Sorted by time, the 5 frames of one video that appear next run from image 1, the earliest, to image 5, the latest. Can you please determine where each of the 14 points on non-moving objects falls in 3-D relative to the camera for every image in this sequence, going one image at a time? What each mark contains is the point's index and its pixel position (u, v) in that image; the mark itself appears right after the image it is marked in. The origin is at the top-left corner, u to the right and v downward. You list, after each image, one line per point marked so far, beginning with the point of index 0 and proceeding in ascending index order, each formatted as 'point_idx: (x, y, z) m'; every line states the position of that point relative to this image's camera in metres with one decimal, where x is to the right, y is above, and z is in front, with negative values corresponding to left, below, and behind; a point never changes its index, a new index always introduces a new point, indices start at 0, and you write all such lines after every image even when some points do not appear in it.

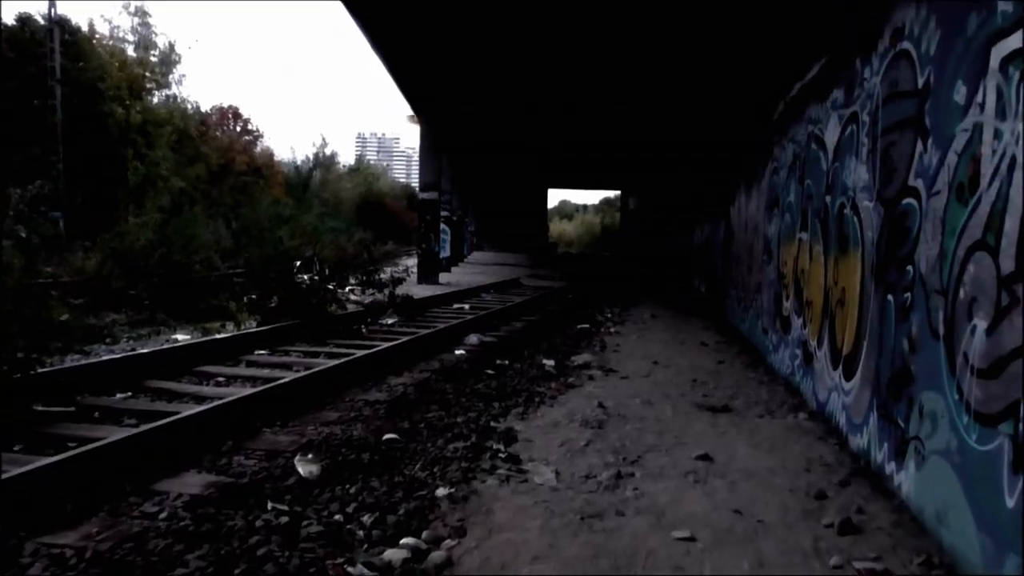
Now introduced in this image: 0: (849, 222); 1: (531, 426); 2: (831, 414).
0: (+2.3, +0.5, +7.2) m
1: (+0.1, -1.0, +7.3) m
2: (+2.3, -0.9, +7.5) m
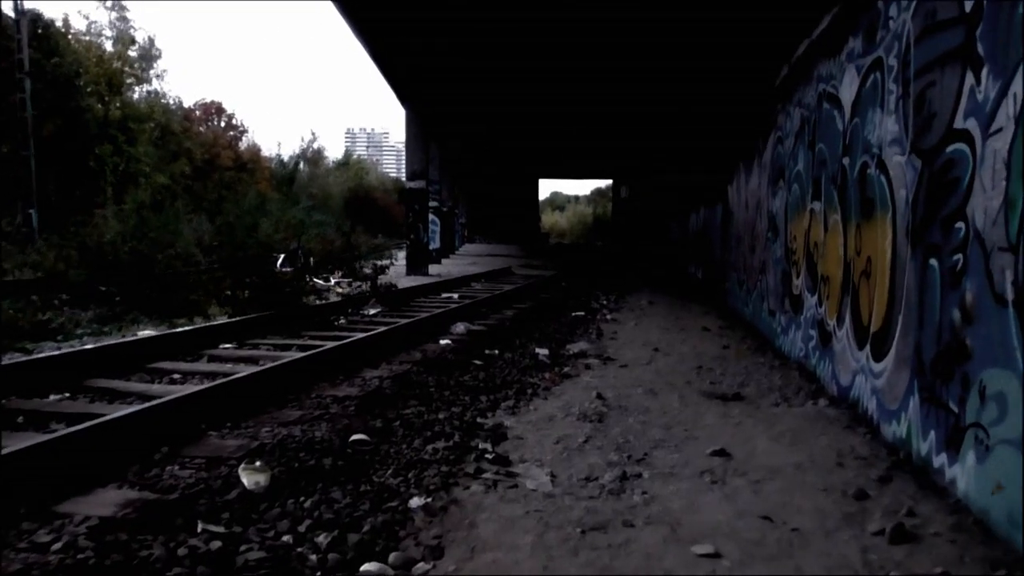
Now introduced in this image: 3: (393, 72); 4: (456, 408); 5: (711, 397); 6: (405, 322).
0: (+2.2, +0.6, +6.4) m
1: (+0.1, -0.8, +6.5) m
2: (+2.2, -0.7, +6.7) m
3: (-2.1, +3.8, +19.0) m
4: (-0.4, -0.8, +6.5) m
5: (+1.5, -0.8, +7.8) m
6: (-1.1, -0.3, +10.3) m
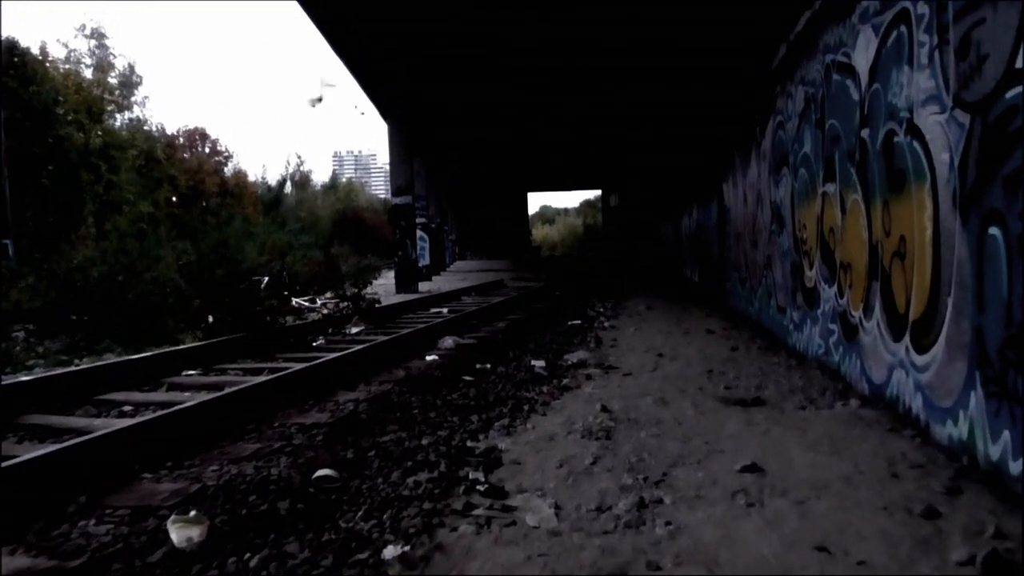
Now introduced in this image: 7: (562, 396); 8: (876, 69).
0: (+2.1, +0.7, +5.6) m
1: (0.0, -0.8, +5.7) m
2: (+2.2, -0.6, +5.9) m
3: (-2.4, +3.5, +18.3) m
4: (-0.4, -0.8, +5.7) m
5: (+1.4, -0.8, +7.0) m
6: (-1.2, -0.5, +9.5) m
7: (+0.4, -0.8, +7.6) m
8: (+2.2, +1.3, +6.2) m
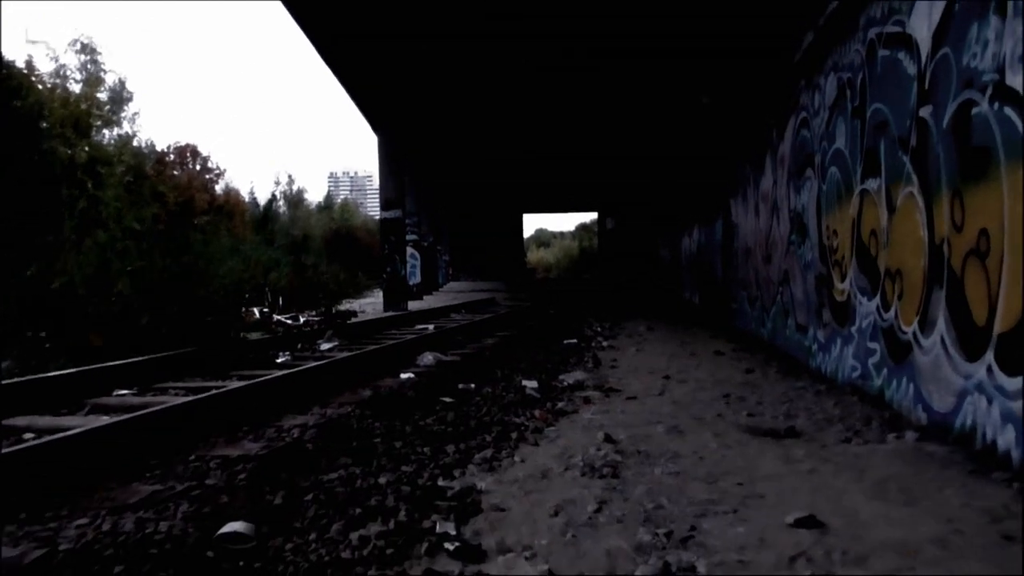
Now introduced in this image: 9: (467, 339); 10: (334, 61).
0: (+2.1, +0.7, +4.5) m
1: (0.0, -0.8, +4.5) m
2: (+2.1, -0.7, +4.8) m
3: (-2.5, +3.3, +17.2) m
4: (-0.5, -0.8, +4.6) m
5: (+1.4, -0.8, +5.8) m
6: (-1.2, -0.5, +8.3) m
7: (+0.3, -0.8, +6.4) m
8: (+2.1, +1.3, +5.1) m
9: (-0.5, -0.6, +12.4) m
10: (-2.4, +3.1, +14.0) m
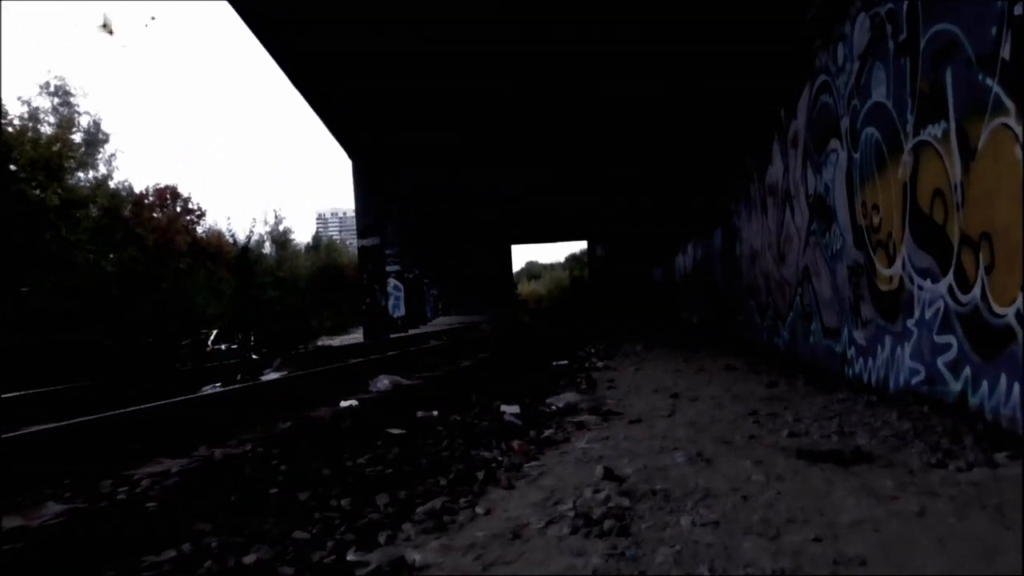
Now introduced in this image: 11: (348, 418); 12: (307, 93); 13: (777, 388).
0: (+1.9, +0.9, +3.0) m
1: (-0.2, -0.7, +3.0) m
2: (+2.0, -0.5, +3.2) m
3: (-2.9, +2.9, +15.7) m
4: (-0.6, -0.7, +3.0) m
5: (+1.2, -0.7, +4.3) m
6: (-1.4, -0.6, +6.8) m
7: (+0.1, -0.8, +4.8) m
8: (+1.9, +1.4, +3.6) m
9: (-0.7, -0.8, +10.8) m
10: (-2.7, +2.8, +12.6) m
11: (-0.9, -0.7, +6.0) m
12: (-2.8, +2.9, +13.4) m
13: (+2.0, -0.7, +7.8) m
